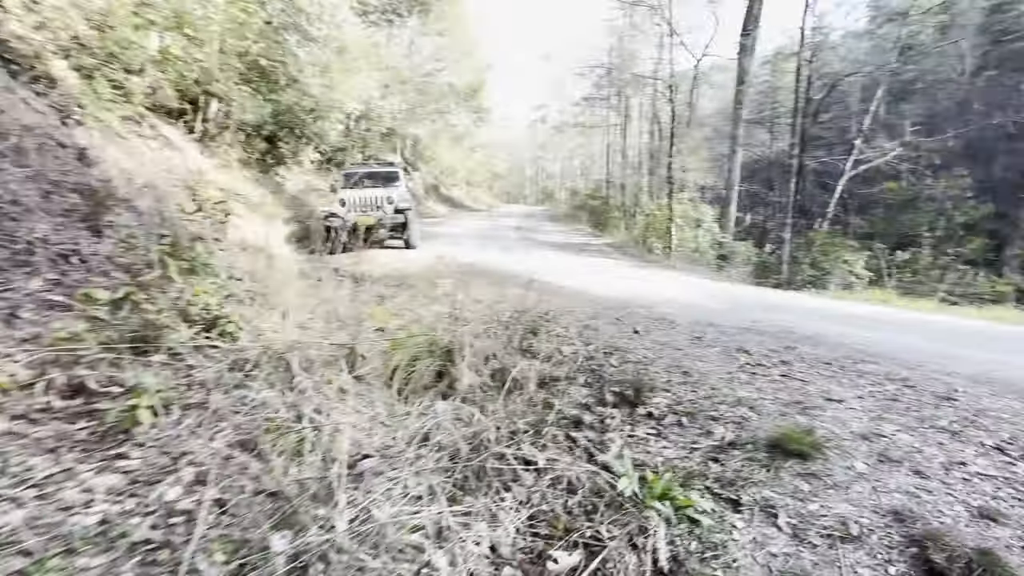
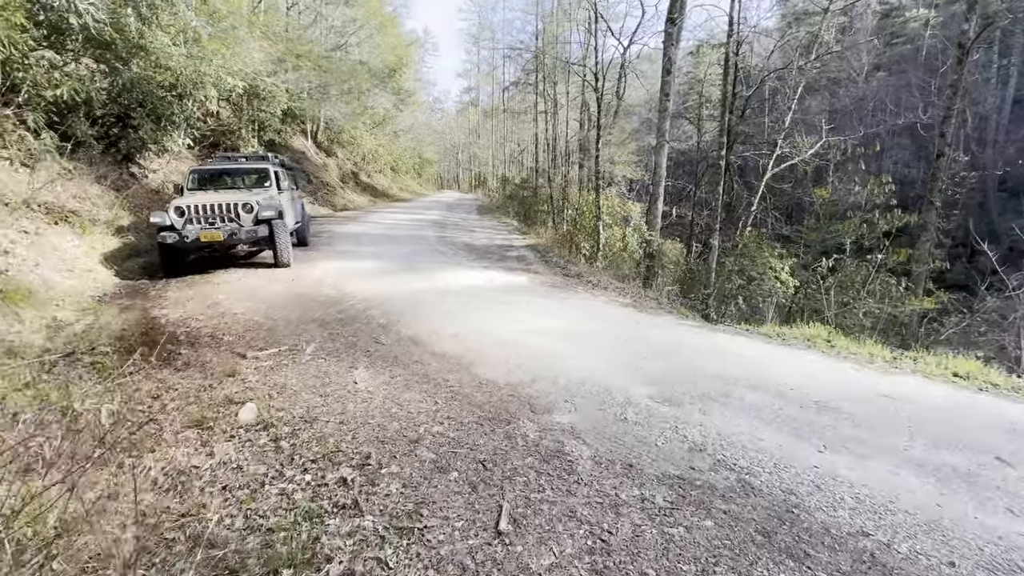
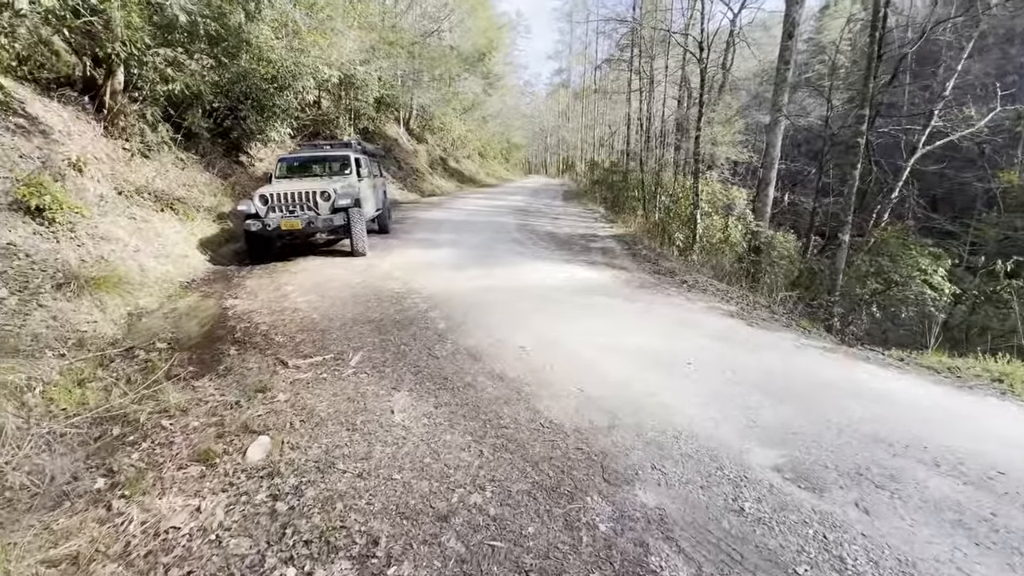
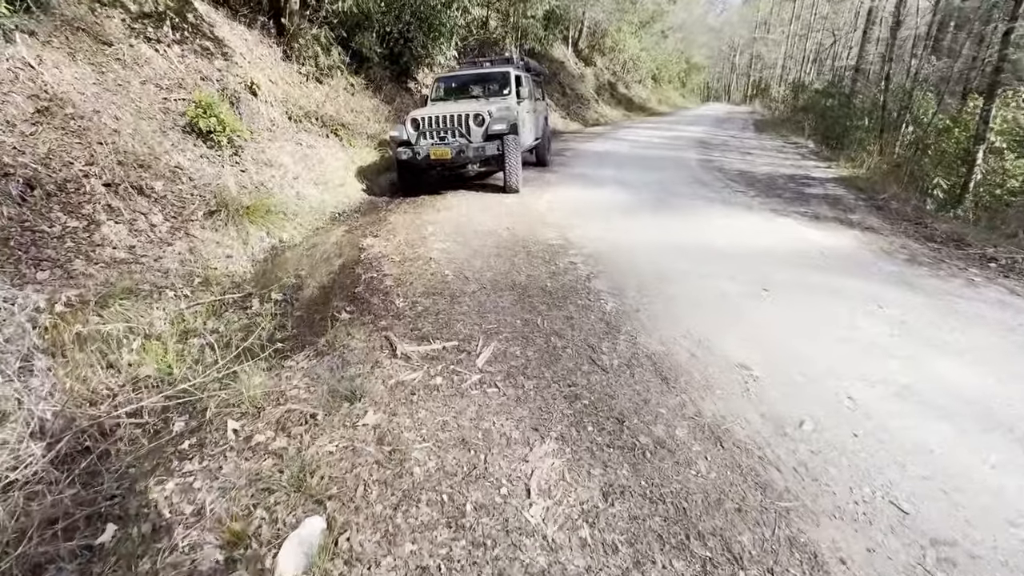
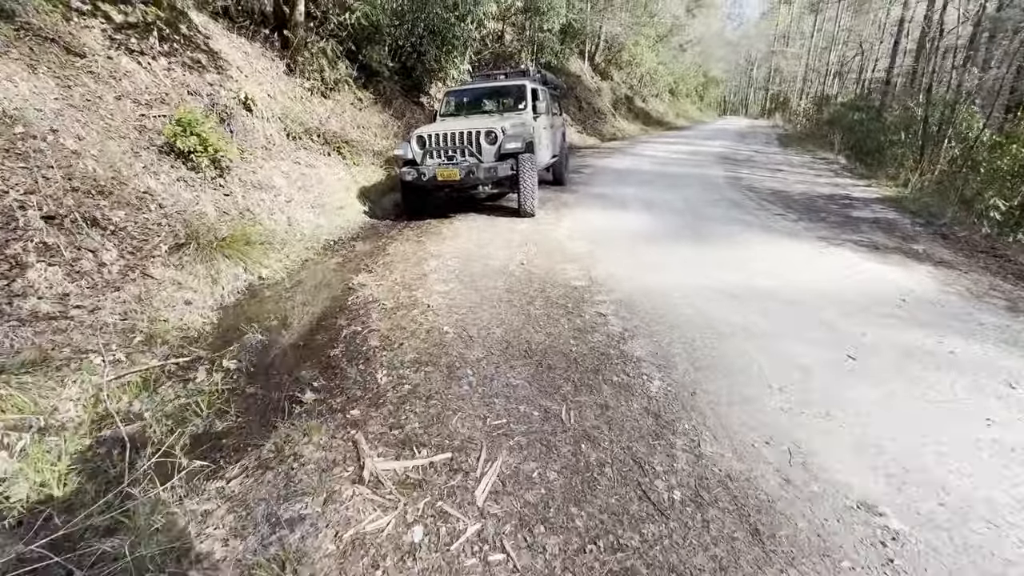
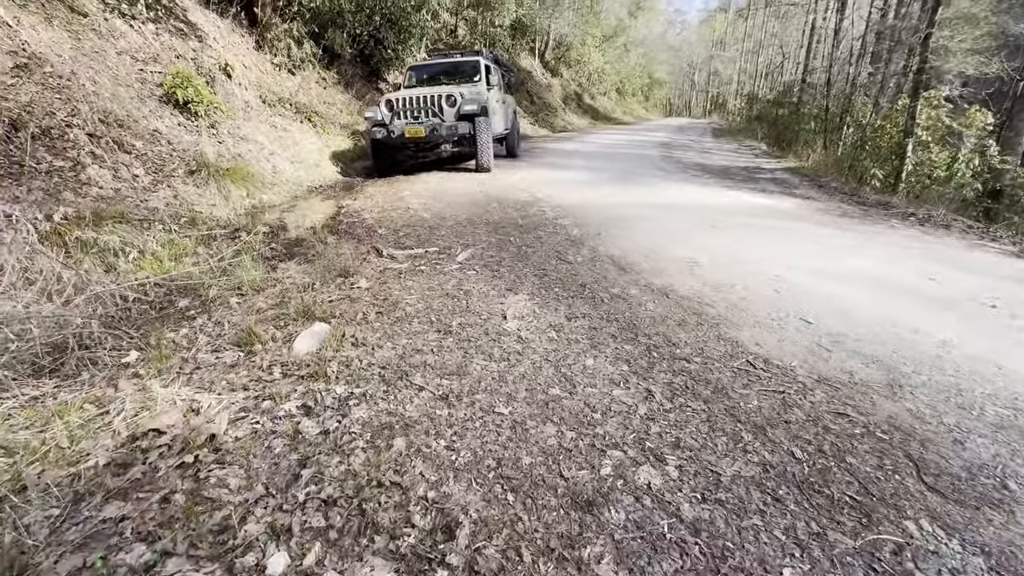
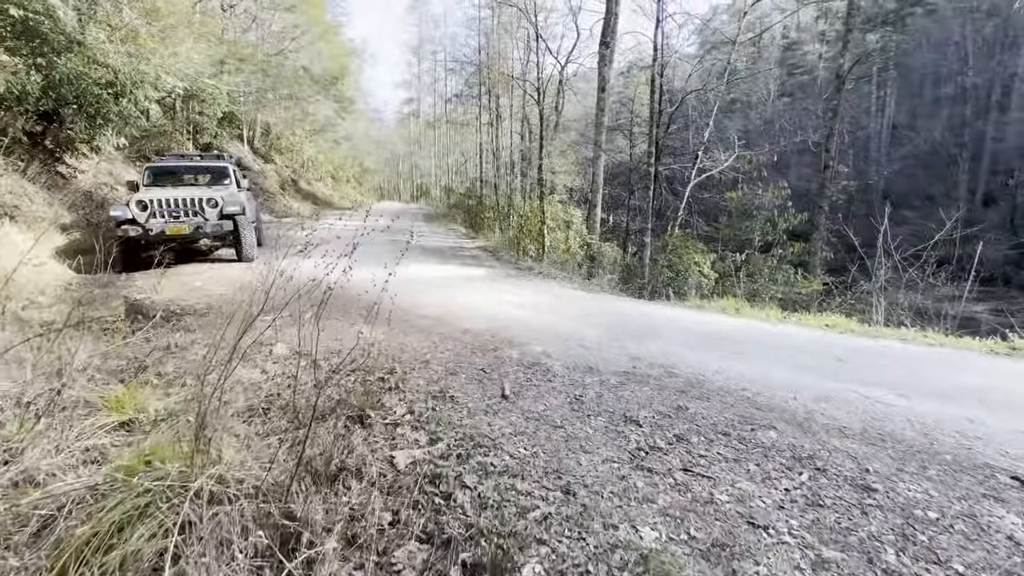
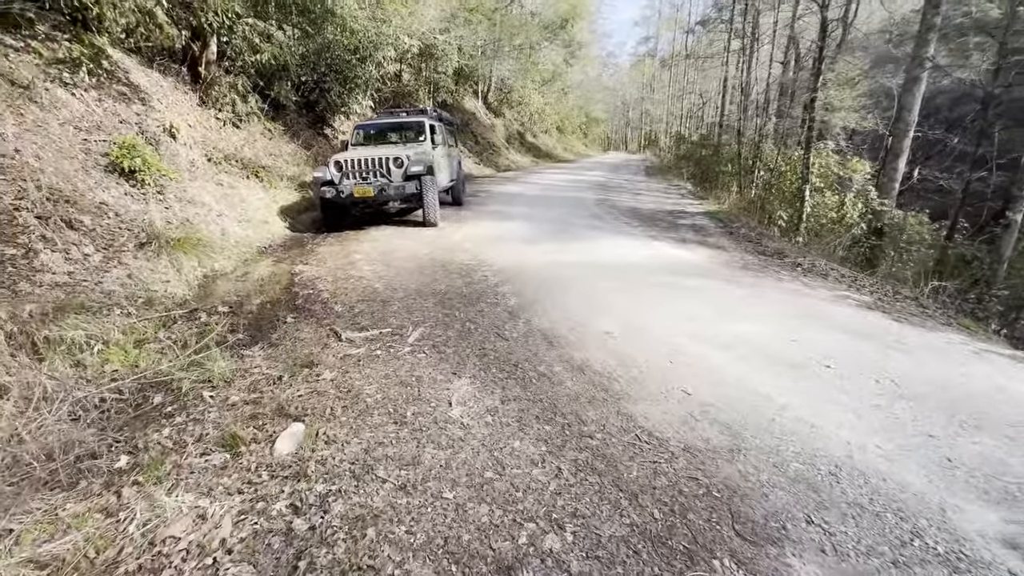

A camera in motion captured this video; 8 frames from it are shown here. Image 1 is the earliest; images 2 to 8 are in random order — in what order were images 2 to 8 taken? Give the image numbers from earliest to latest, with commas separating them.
7, 2, 3, 8, 6, 4, 5
